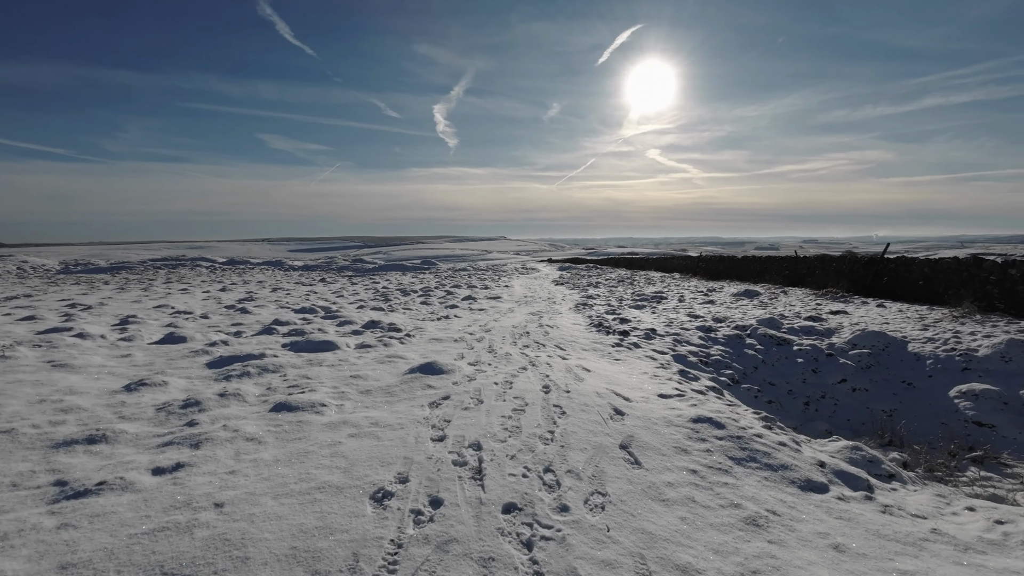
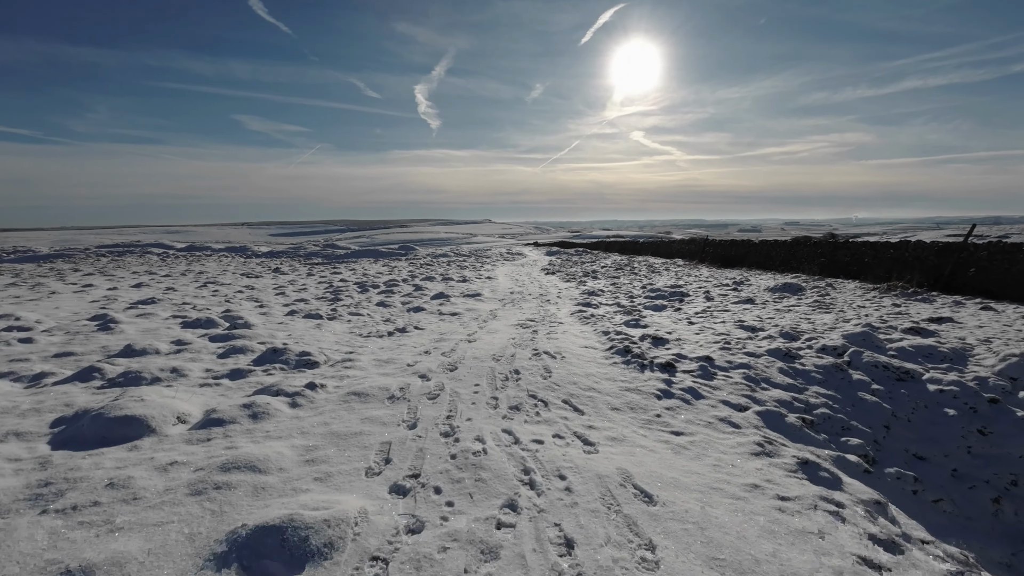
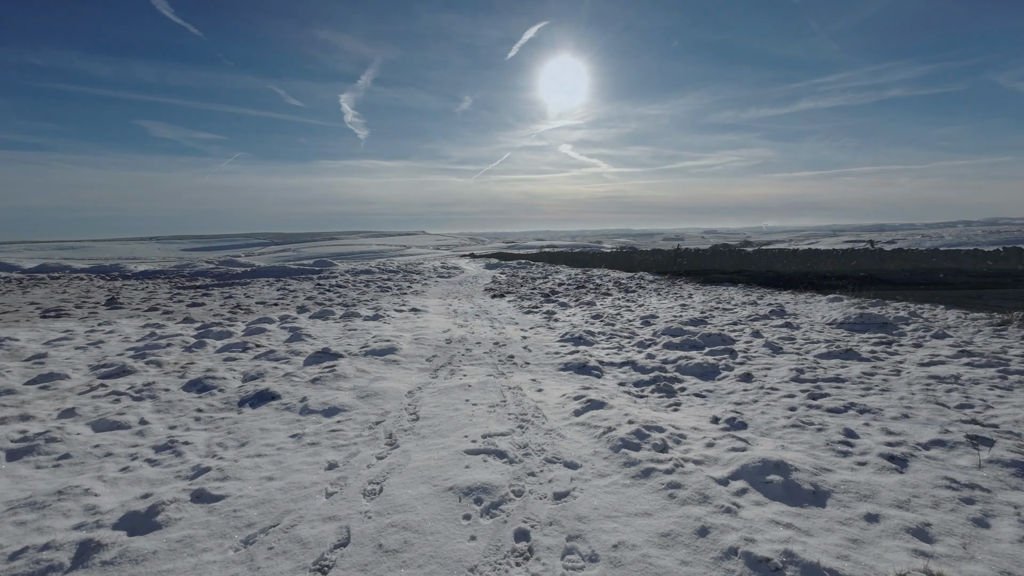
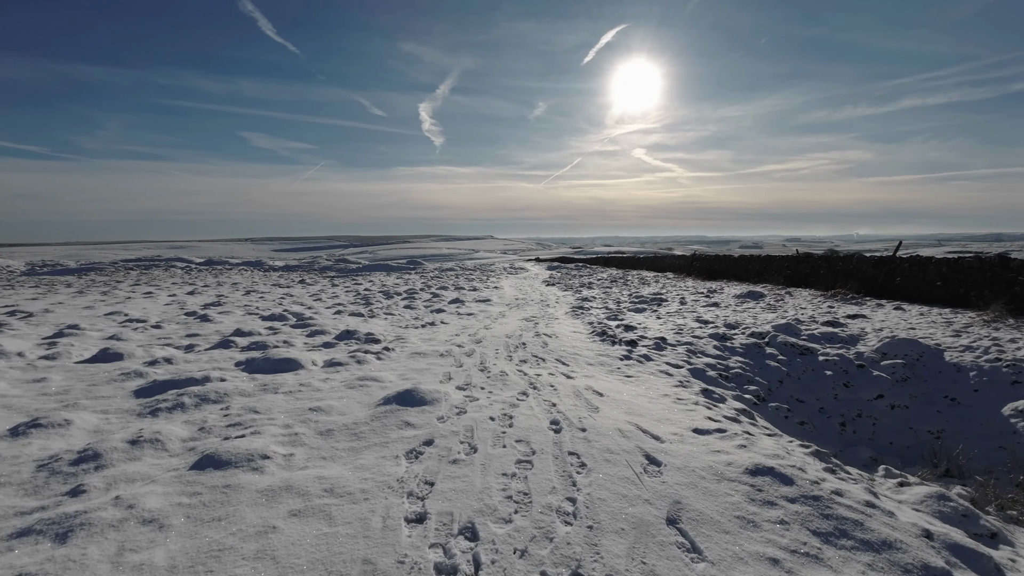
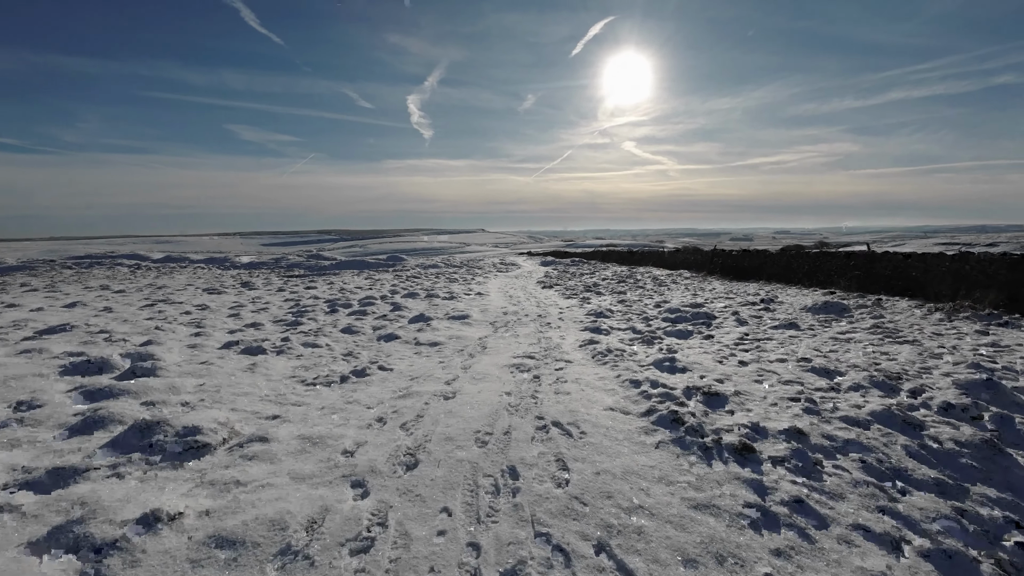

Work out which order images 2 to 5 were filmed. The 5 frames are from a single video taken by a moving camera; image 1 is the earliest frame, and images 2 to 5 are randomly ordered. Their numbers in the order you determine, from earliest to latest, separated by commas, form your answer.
4, 2, 5, 3
